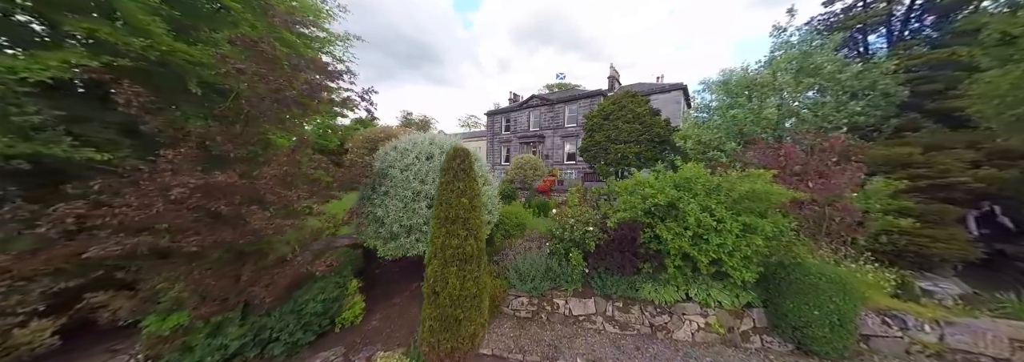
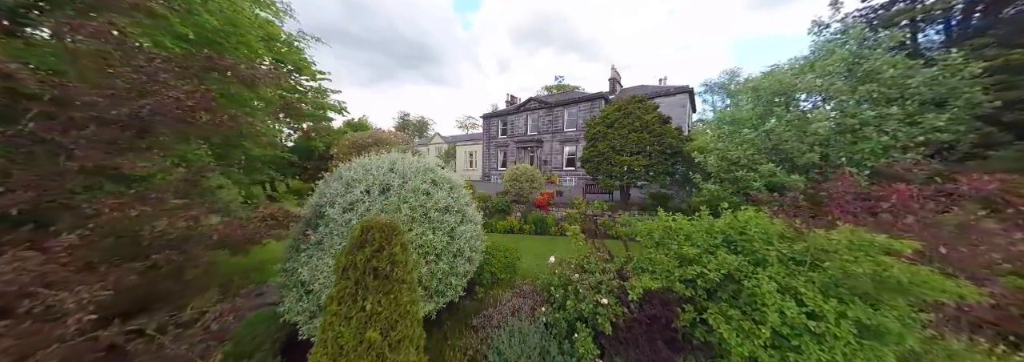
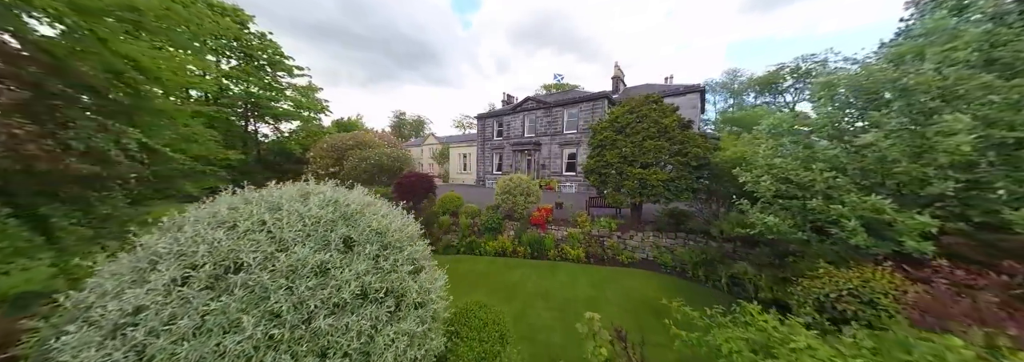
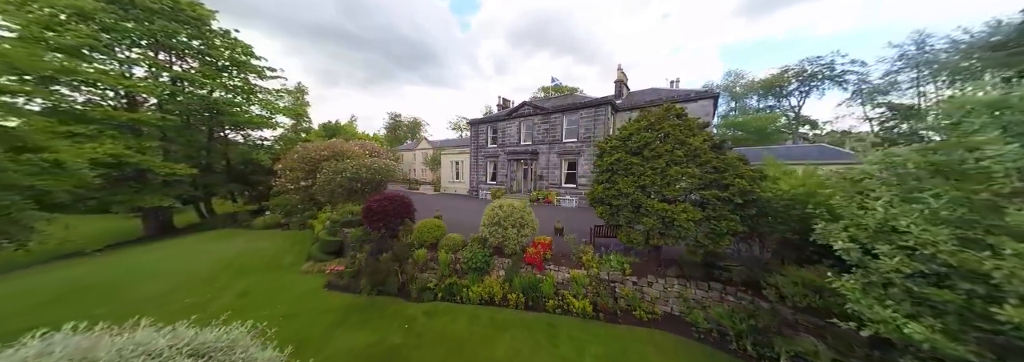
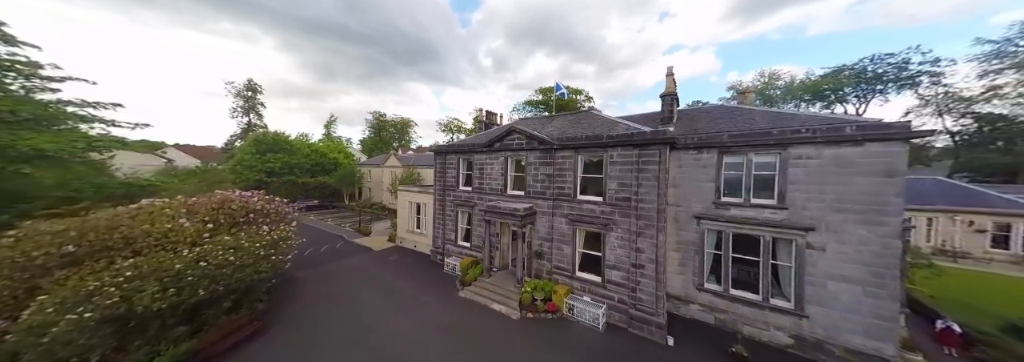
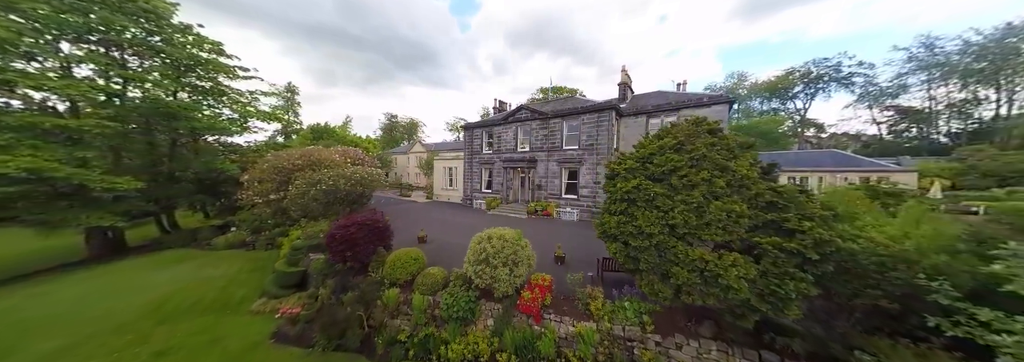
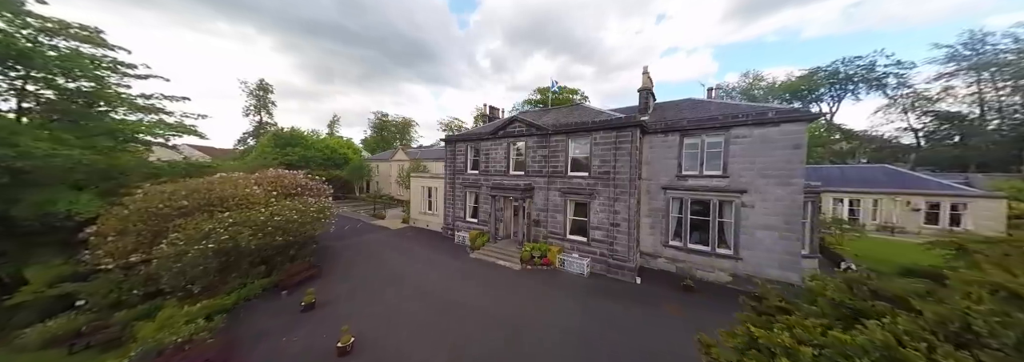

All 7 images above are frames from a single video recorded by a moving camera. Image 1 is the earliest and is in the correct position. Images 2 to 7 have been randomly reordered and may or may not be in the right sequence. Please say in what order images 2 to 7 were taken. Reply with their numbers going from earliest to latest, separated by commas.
2, 3, 4, 6, 7, 5
